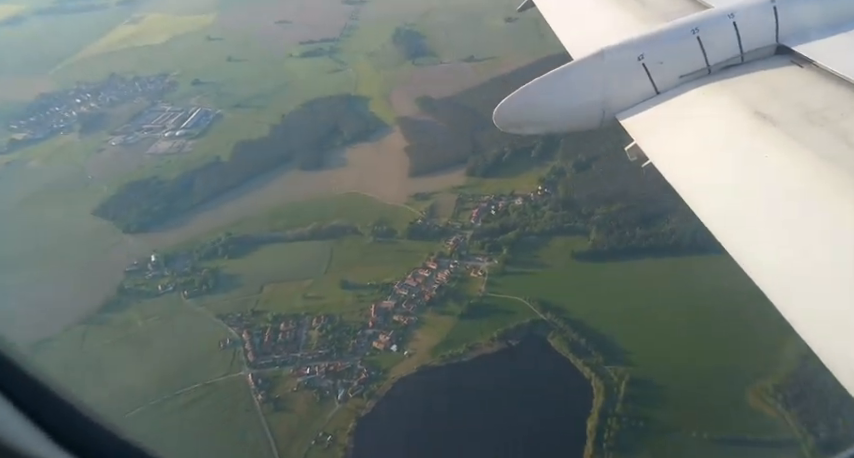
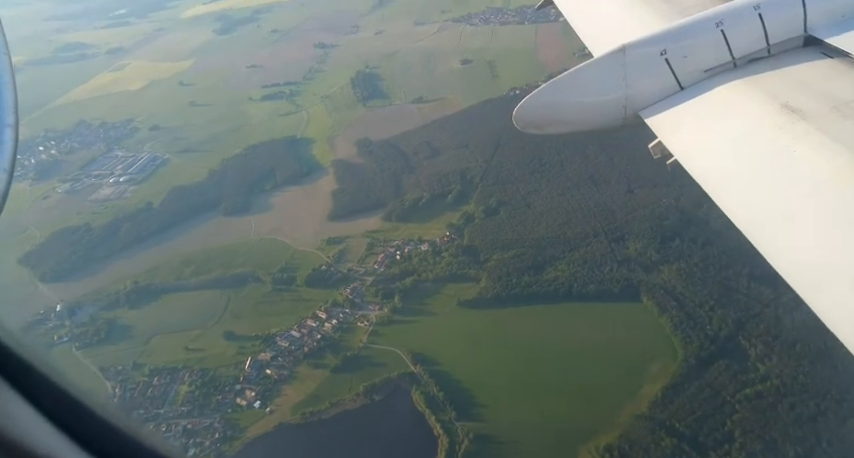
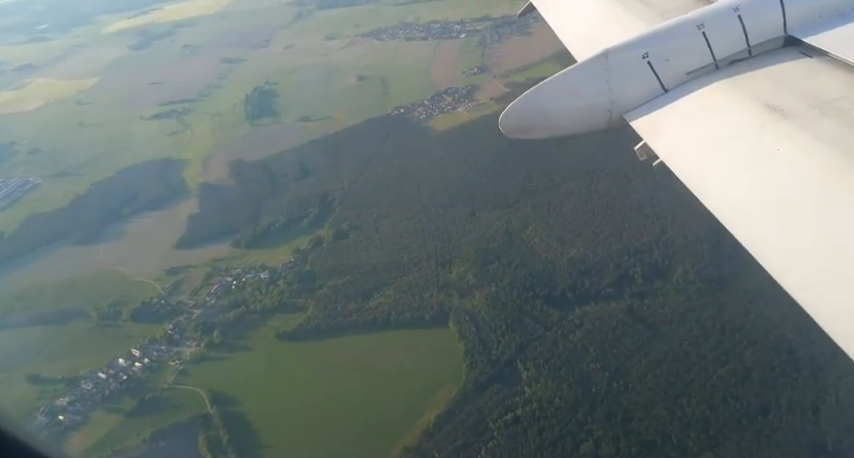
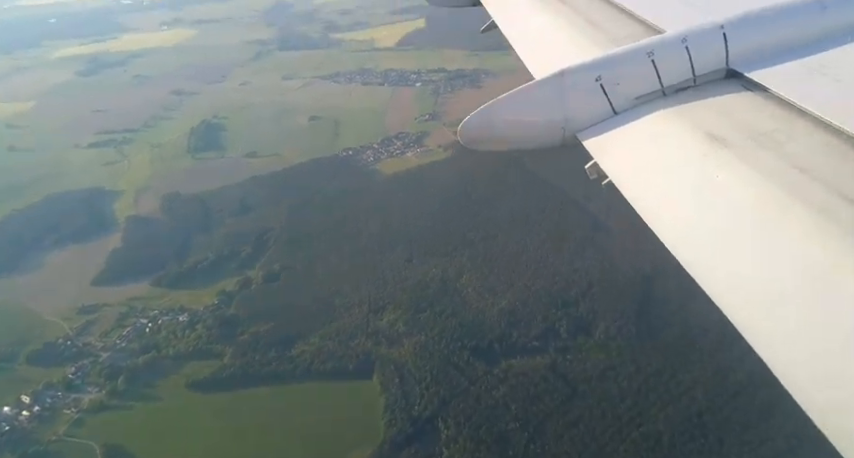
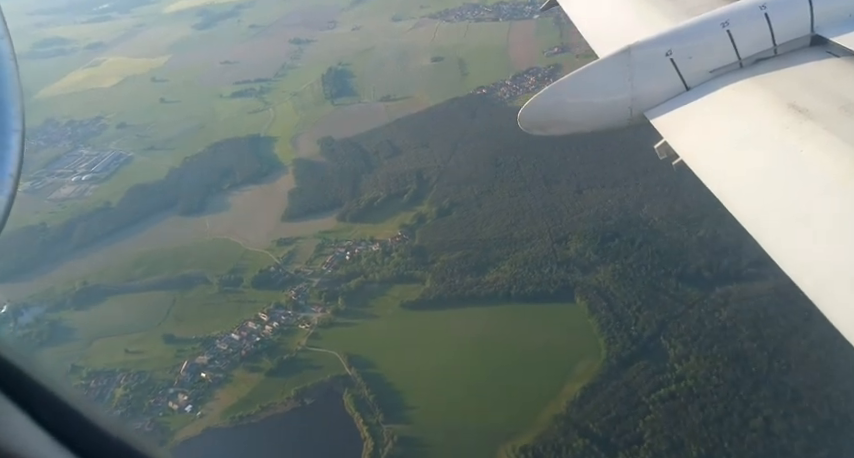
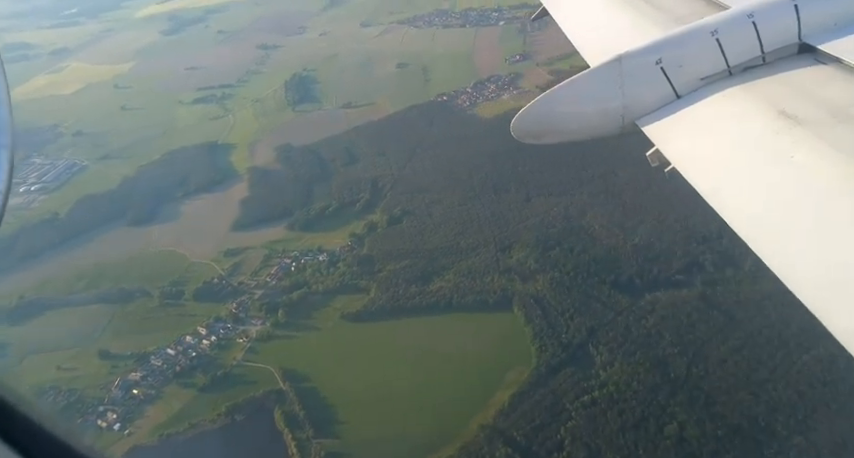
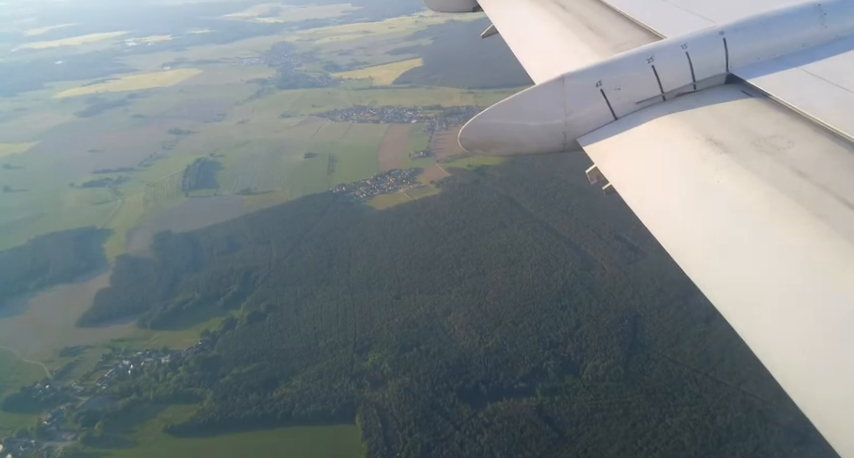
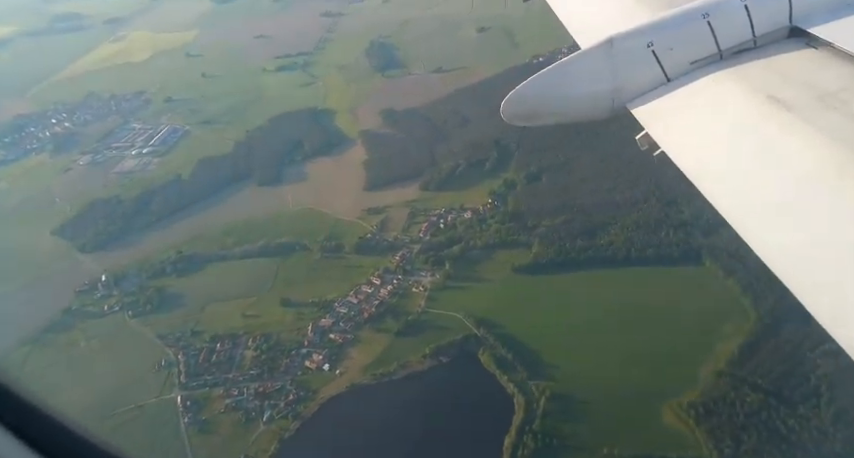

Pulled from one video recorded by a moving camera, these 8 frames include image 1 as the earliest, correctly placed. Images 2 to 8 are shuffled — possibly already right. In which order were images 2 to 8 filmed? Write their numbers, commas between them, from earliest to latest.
8, 2, 5, 6, 3, 4, 7
